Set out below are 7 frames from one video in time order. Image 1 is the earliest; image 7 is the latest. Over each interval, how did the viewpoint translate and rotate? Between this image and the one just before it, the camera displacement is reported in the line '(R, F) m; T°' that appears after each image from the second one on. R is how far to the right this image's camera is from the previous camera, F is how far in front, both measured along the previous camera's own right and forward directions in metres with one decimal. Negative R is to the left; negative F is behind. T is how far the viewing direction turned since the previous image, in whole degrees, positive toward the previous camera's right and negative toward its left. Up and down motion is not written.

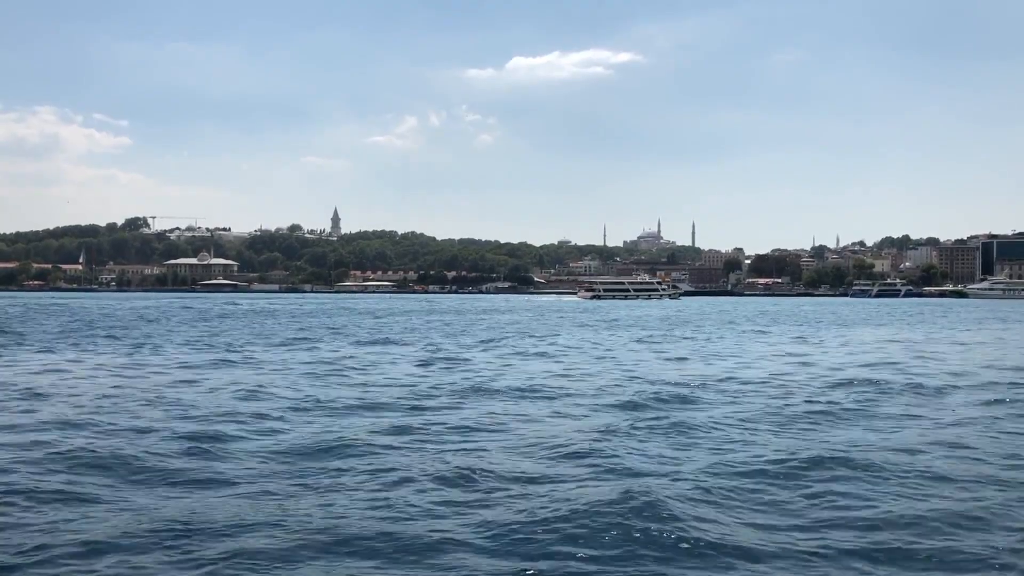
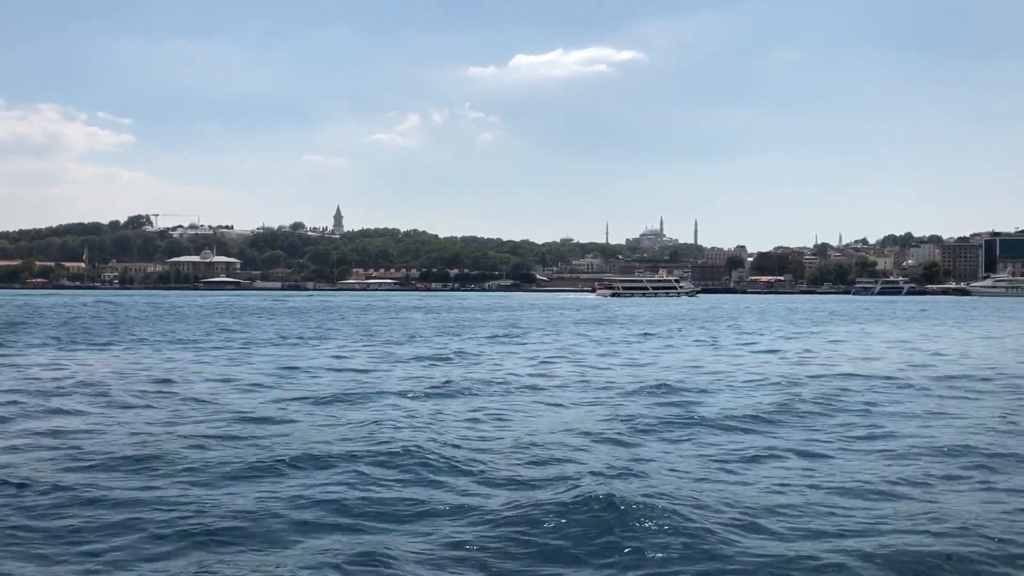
(-1.0, -0.6) m; 0°
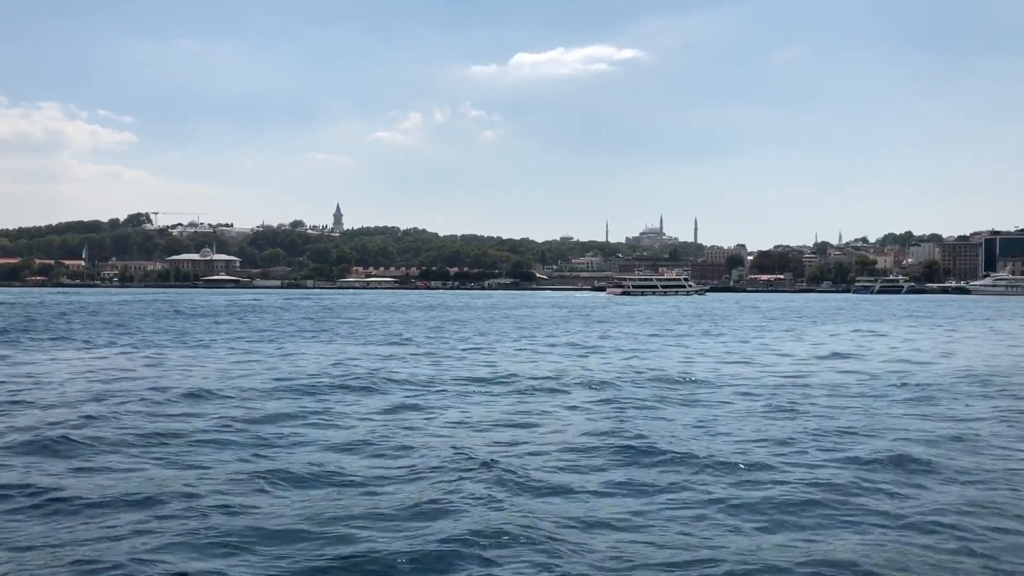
(+0.7, +0.4) m; 0°
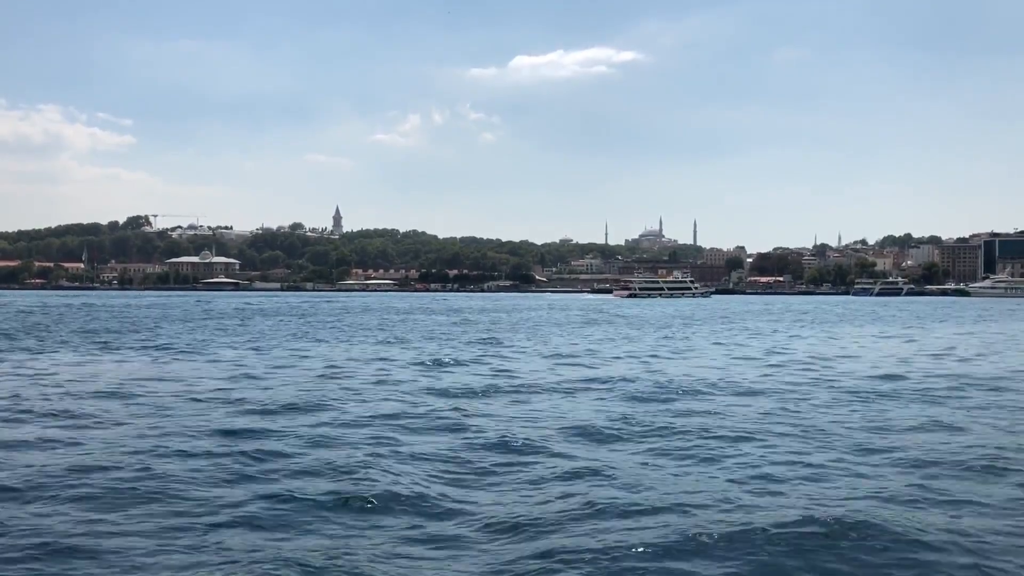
(-0.7, -0.3) m; 0°
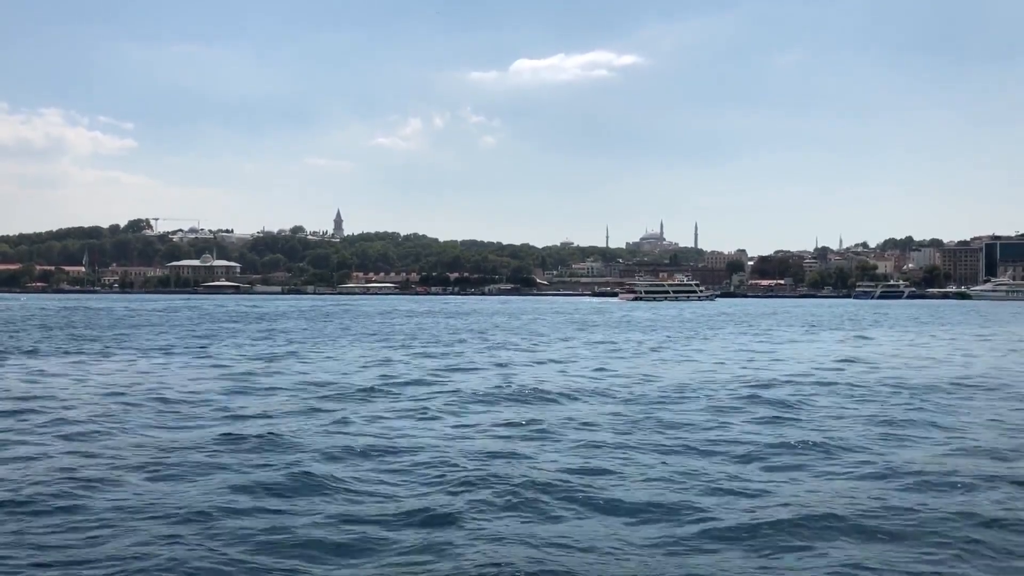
(+0.9, +0.6) m; 0°
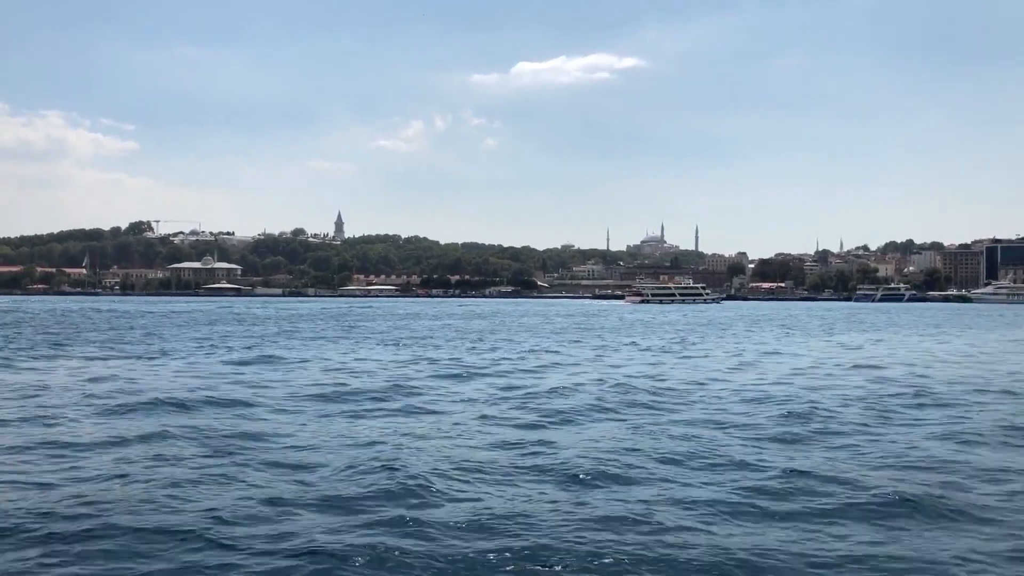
(-0.6, -0.2) m; 0°
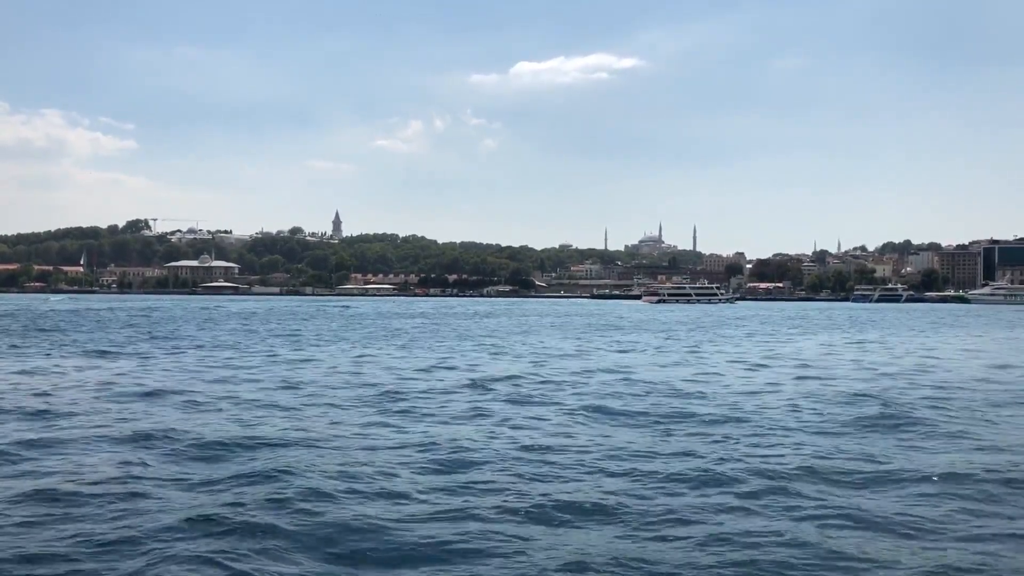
(+0.7, +0.3) m; 0°
